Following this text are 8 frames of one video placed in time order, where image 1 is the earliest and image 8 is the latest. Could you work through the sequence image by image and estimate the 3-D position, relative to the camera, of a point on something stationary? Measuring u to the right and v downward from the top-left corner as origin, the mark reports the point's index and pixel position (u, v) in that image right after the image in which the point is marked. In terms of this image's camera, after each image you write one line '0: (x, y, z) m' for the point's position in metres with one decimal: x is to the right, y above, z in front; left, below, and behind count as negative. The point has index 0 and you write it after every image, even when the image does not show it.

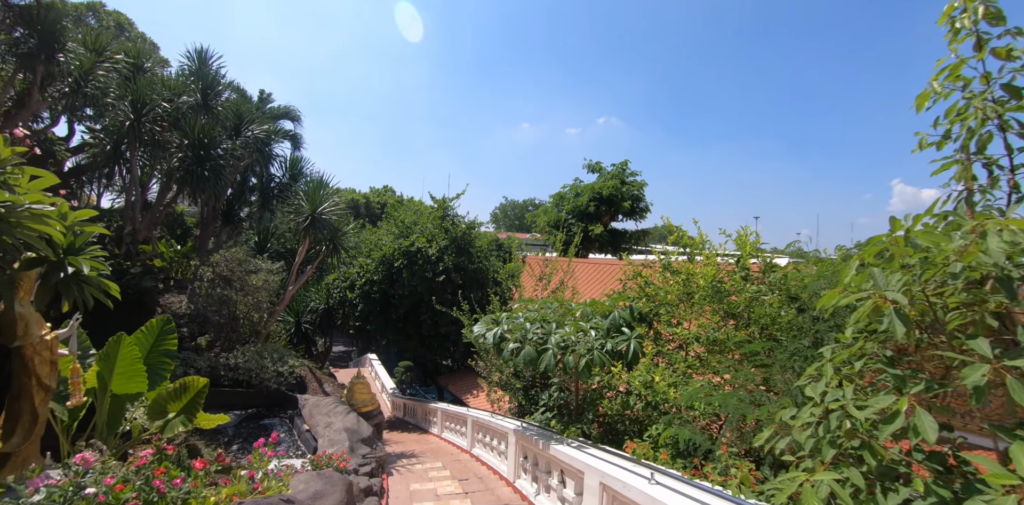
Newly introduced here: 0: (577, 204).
0: (+2.0, +1.5, +13.8) m
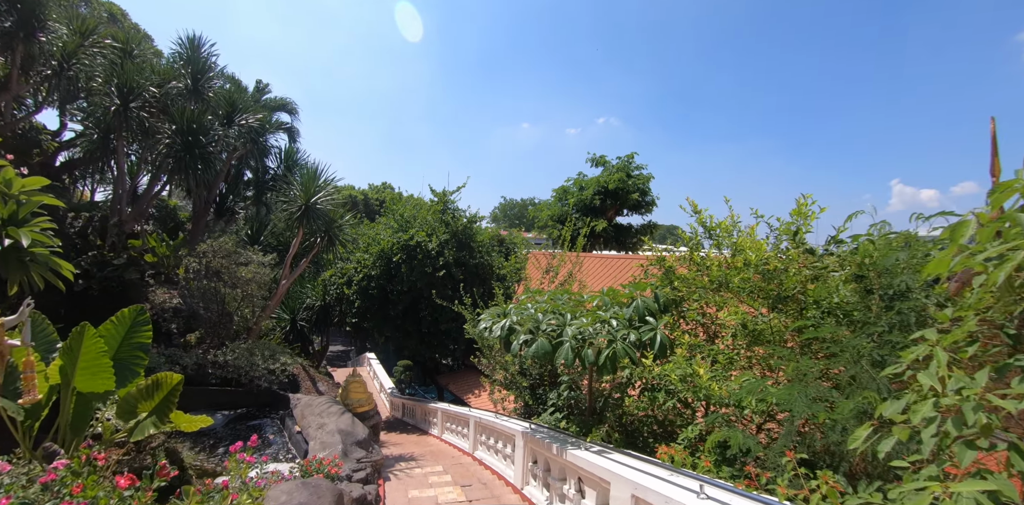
0: (+2.1, +1.6, +13.4) m
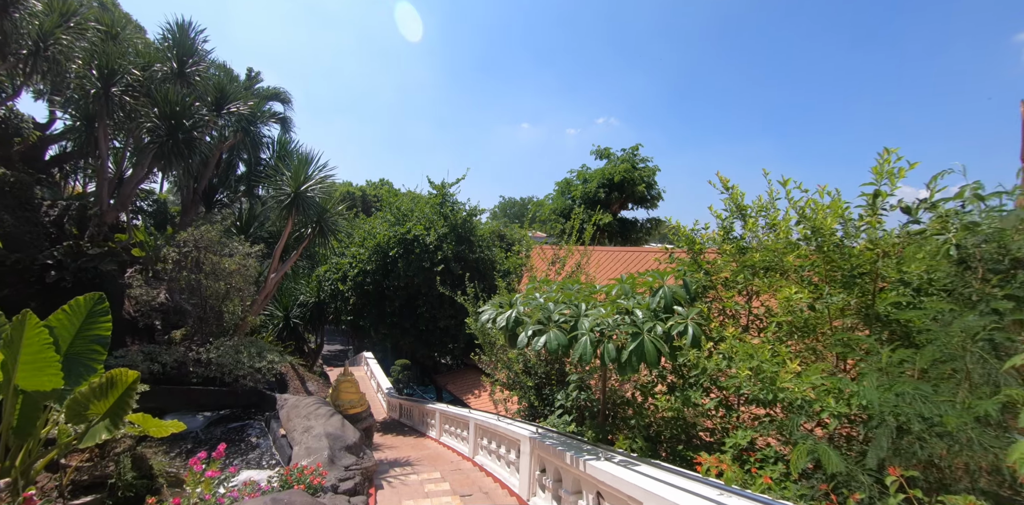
0: (+2.1, +1.8, +12.9) m
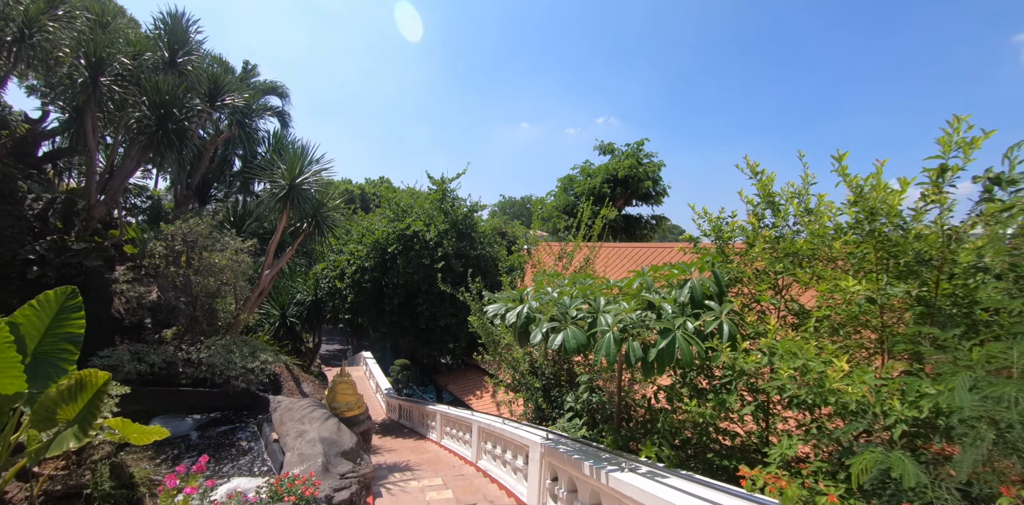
0: (+2.2, +1.8, +12.6) m
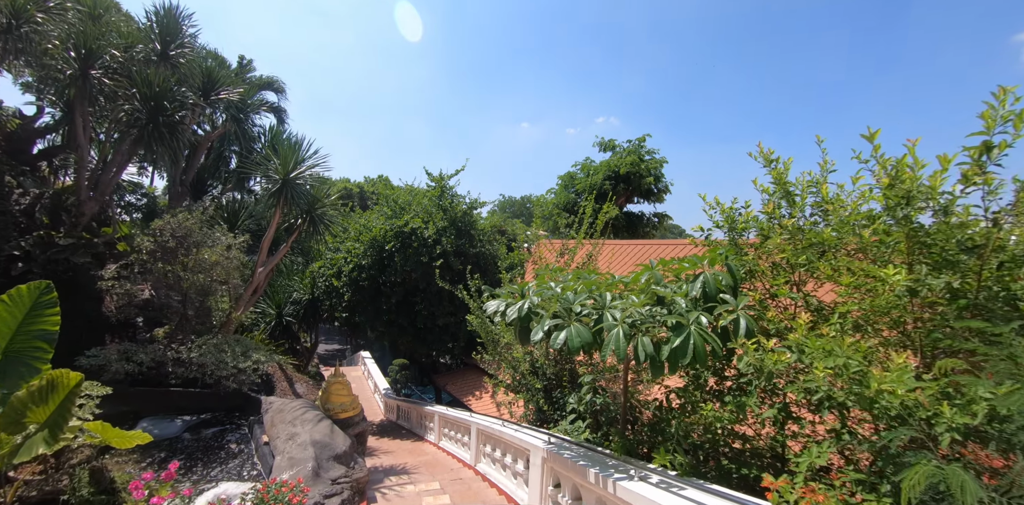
0: (+2.2, +1.9, +12.4) m
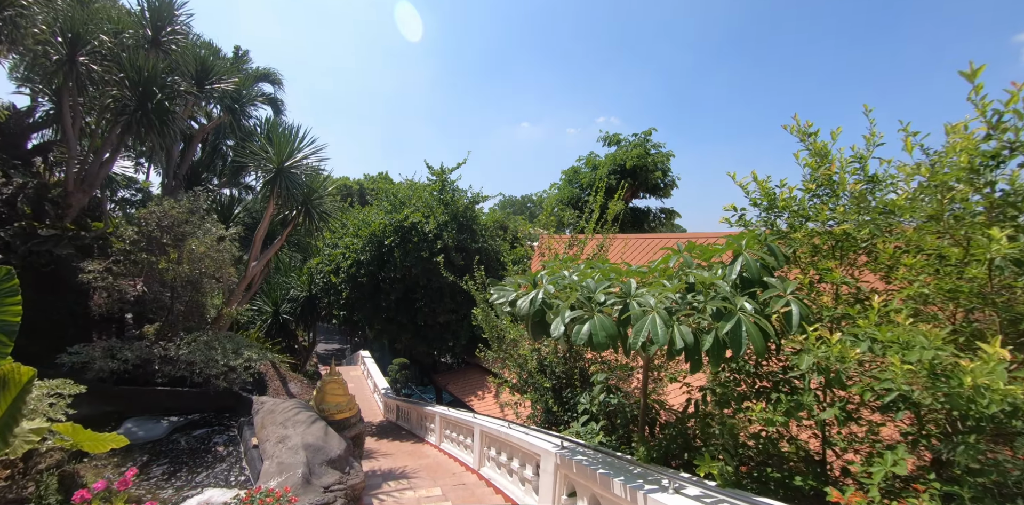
0: (+2.2, +2.0, +12.1) m
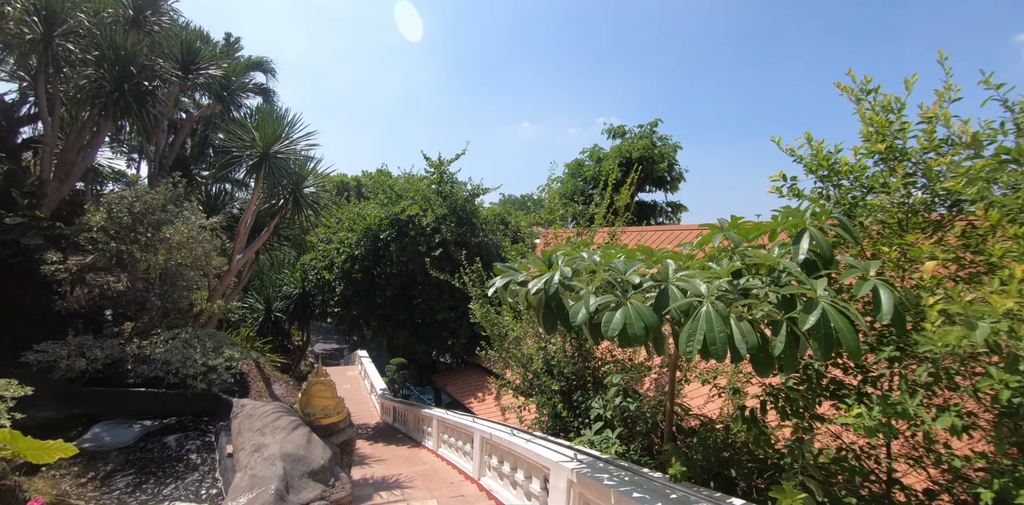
0: (+2.3, +2.1, +11.6) m
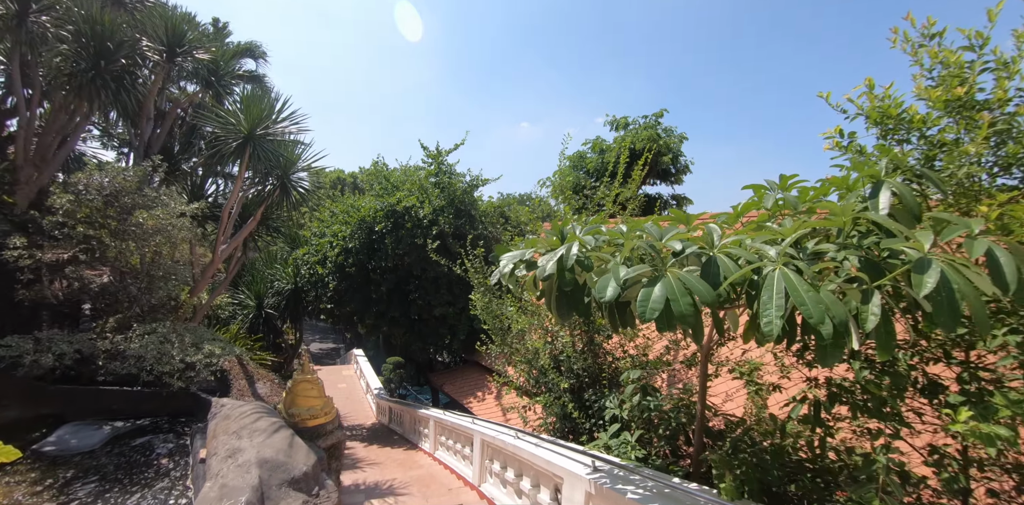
0: (+2.3, +2.2, +11.2) m
